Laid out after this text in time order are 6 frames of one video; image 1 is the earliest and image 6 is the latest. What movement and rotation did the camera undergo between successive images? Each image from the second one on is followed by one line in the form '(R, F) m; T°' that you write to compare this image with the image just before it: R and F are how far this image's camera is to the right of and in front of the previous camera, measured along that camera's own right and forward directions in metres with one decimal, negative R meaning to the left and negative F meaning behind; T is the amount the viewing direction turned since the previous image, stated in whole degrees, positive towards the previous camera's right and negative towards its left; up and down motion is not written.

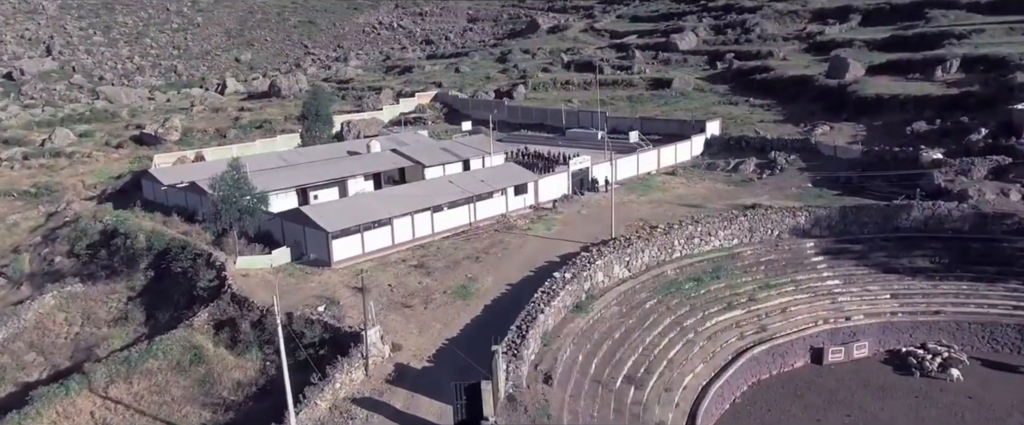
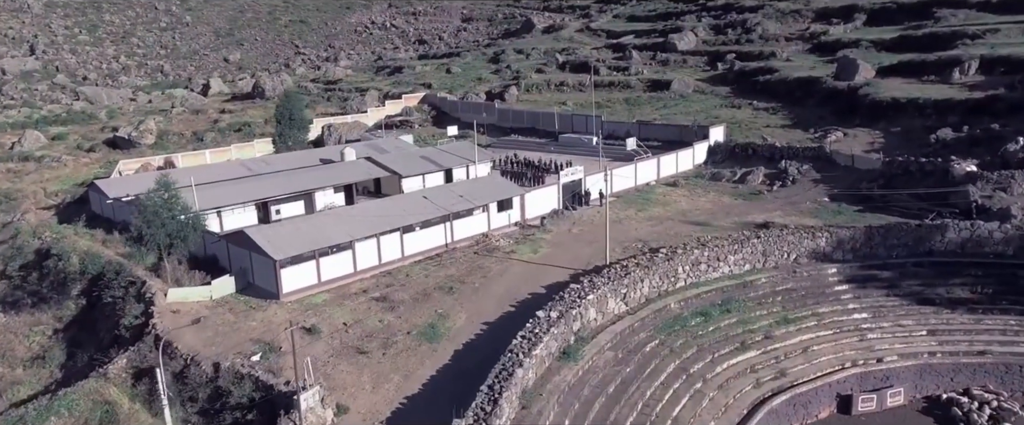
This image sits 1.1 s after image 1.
(+0.7, +4.5) m; 0°
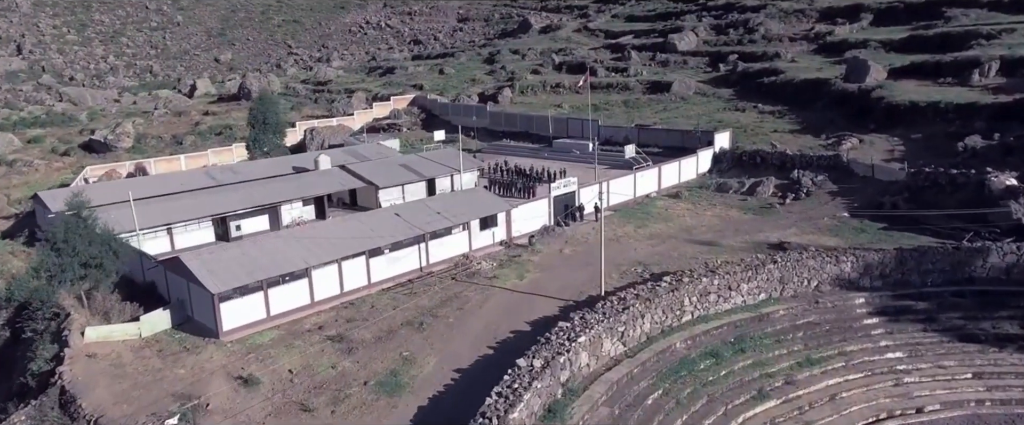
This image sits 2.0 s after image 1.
(+0.6, +4.0) m; 0°
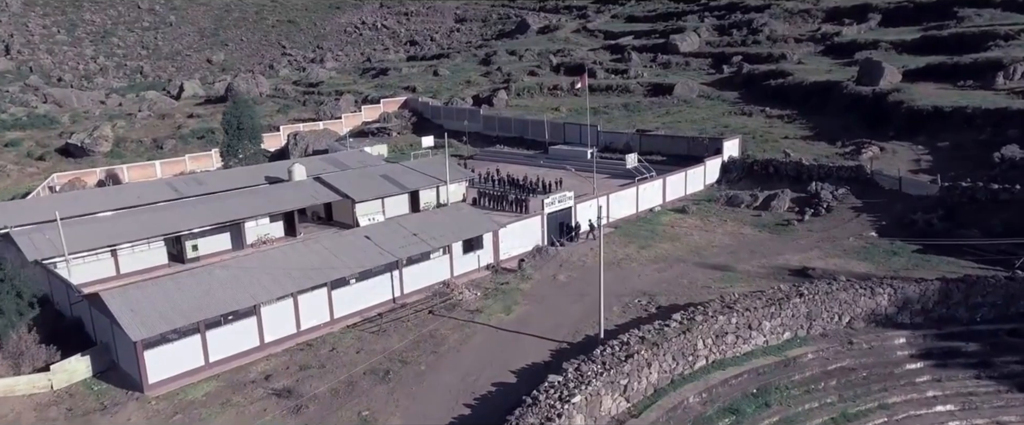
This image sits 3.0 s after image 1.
(+0.5, +3.8) m; 0°
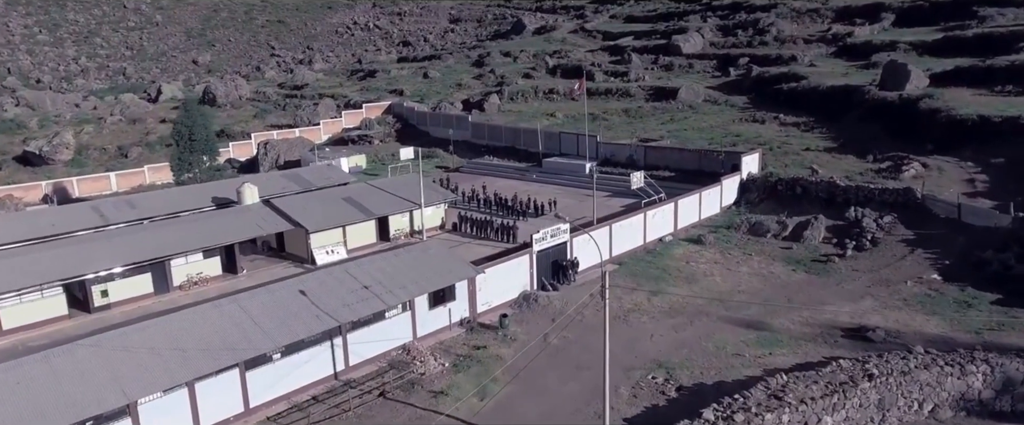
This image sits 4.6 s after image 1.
(+0.6, +6.0) m; 0°
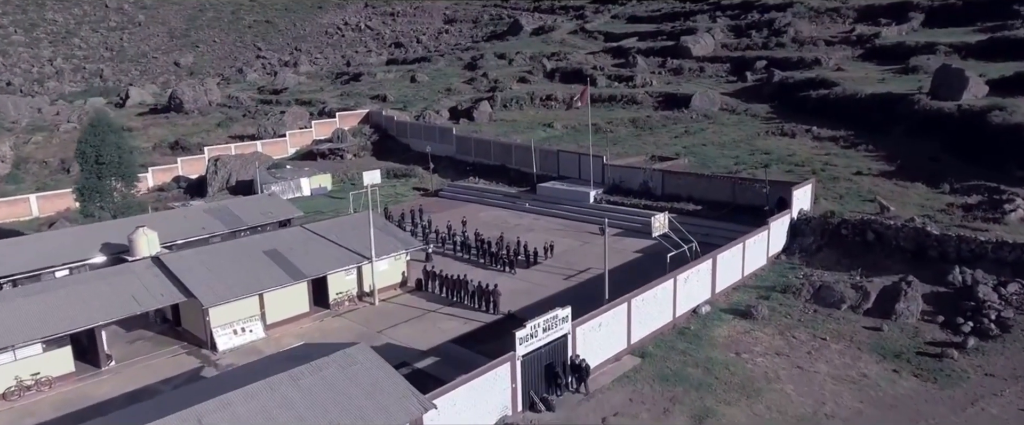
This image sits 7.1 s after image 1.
(+0.6, +9.0) m; 0°
